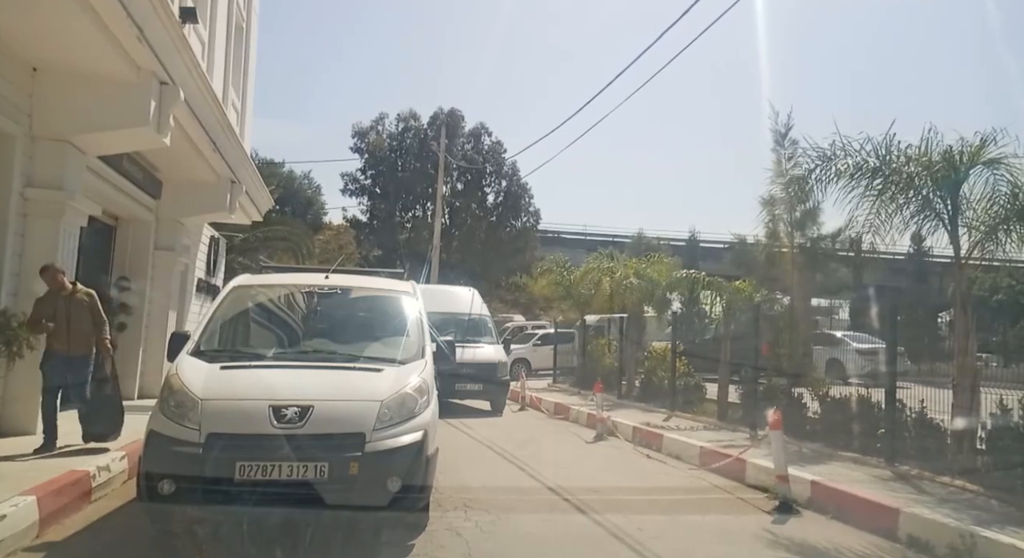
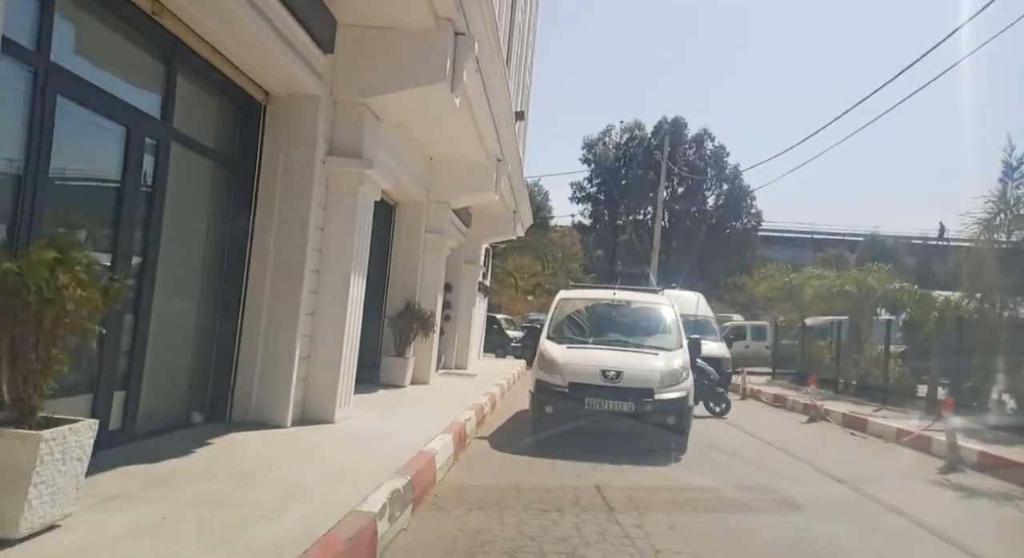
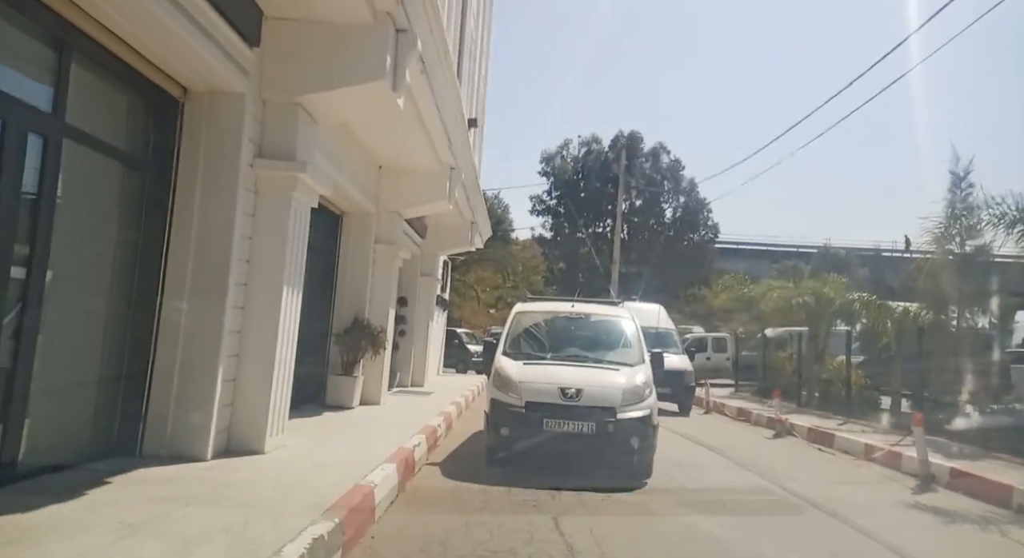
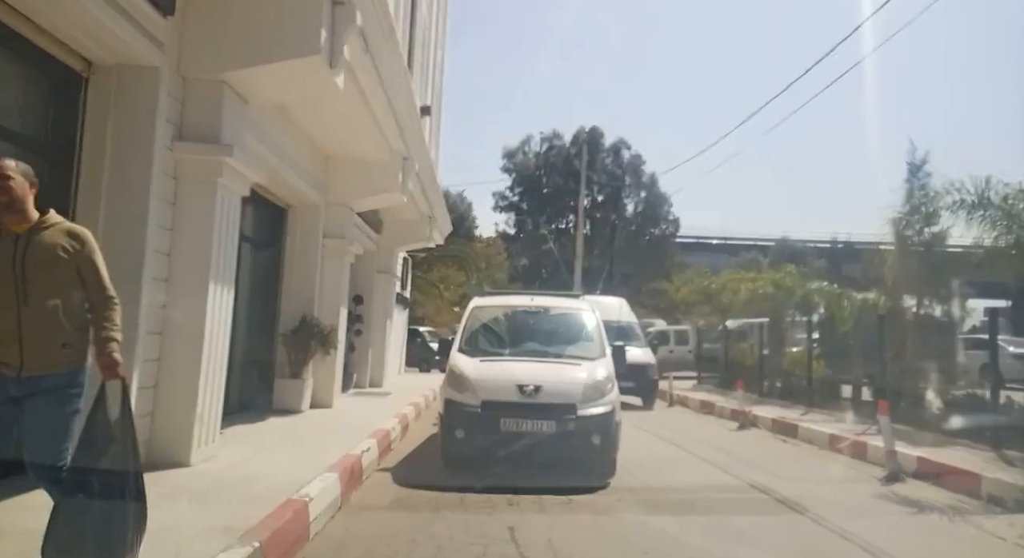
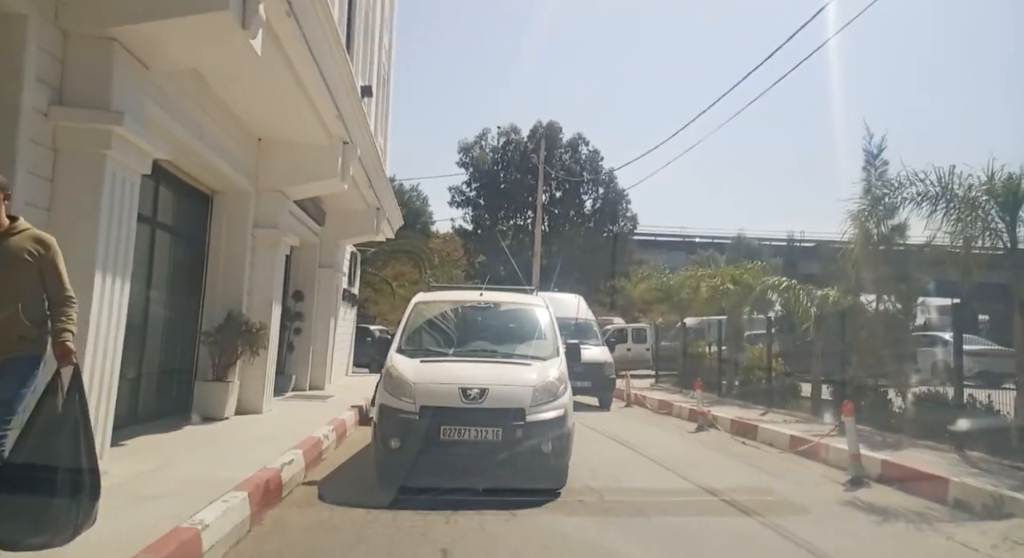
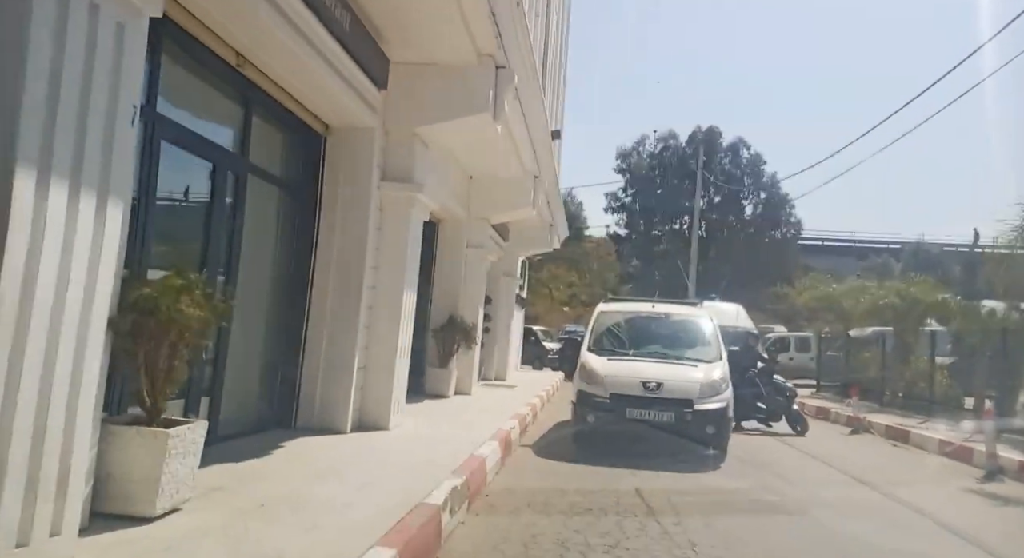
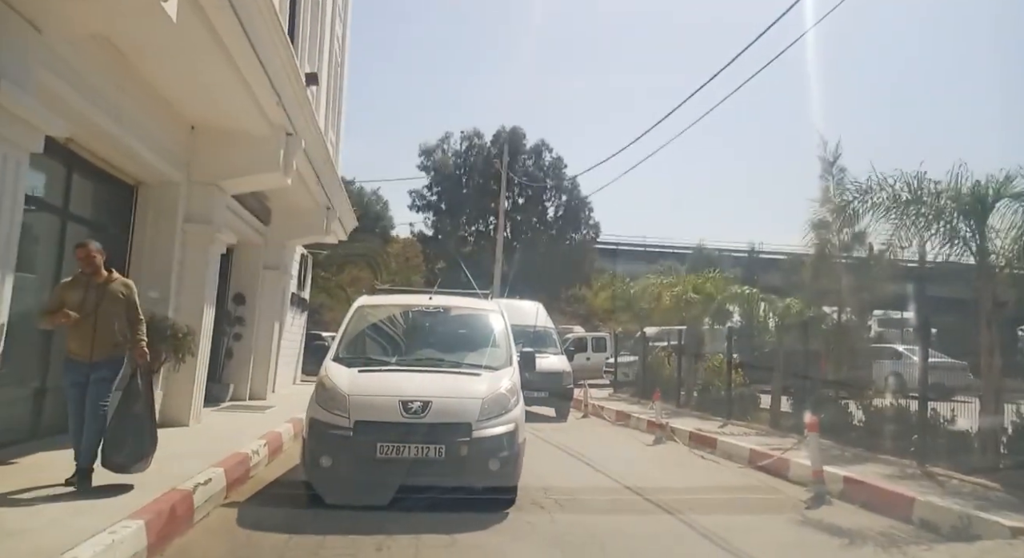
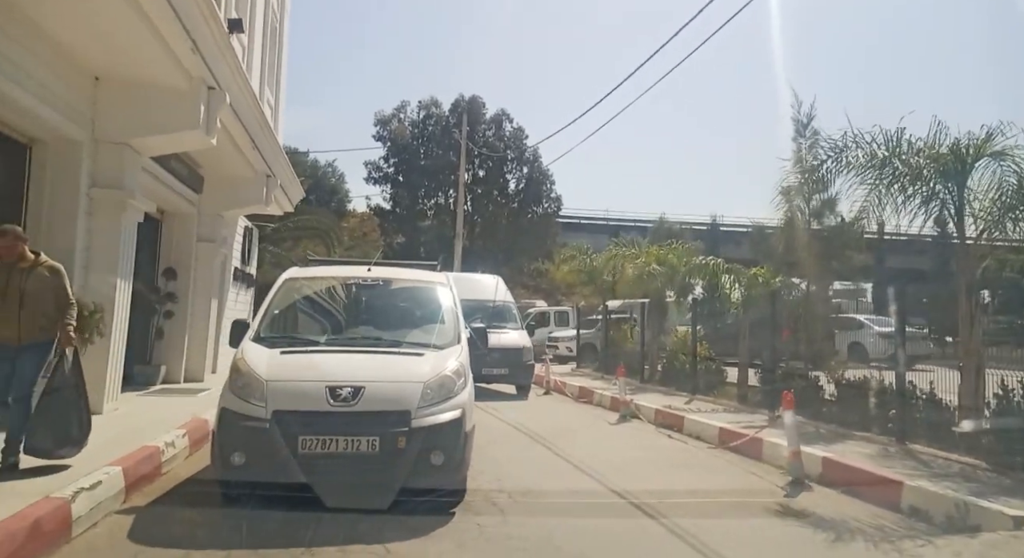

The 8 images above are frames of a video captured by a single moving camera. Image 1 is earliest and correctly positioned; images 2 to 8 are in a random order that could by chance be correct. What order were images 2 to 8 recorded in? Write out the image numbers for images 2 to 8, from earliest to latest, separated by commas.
8, 7, 5, 4, 3, 2, 6
